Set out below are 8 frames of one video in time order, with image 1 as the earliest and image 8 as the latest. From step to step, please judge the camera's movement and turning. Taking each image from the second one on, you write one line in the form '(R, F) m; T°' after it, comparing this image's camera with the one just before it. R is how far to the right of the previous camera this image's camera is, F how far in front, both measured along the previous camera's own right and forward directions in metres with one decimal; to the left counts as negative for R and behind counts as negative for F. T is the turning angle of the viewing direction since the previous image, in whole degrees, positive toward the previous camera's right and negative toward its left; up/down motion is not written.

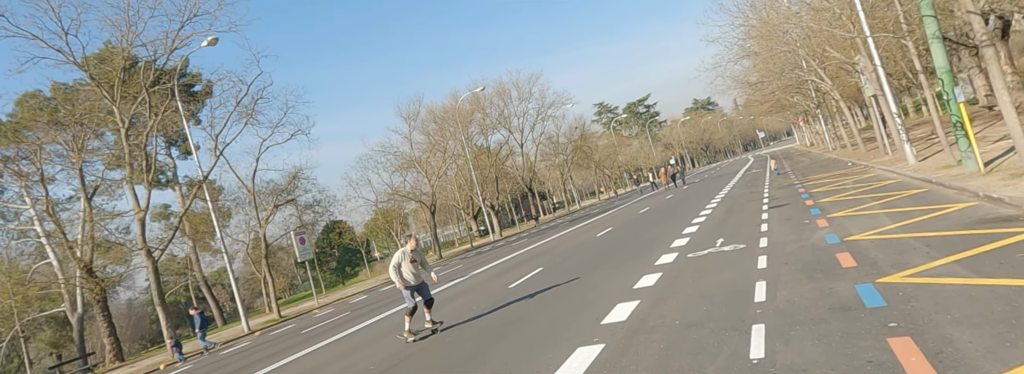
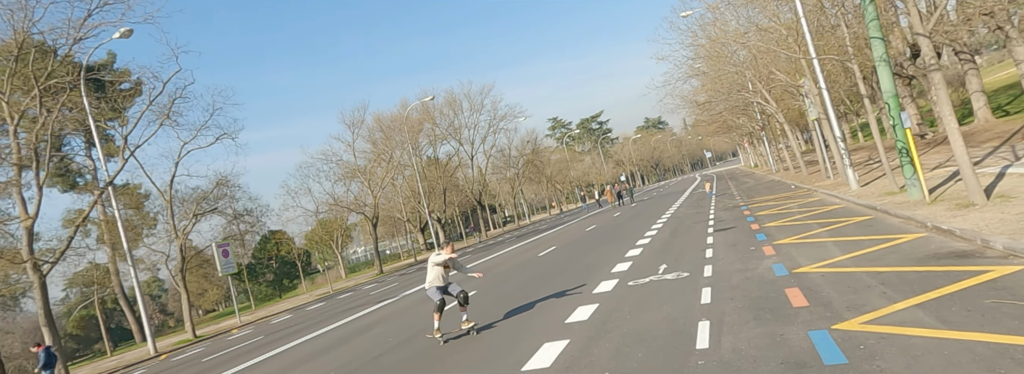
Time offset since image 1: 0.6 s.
(+0.4, +0.9) m; +4°
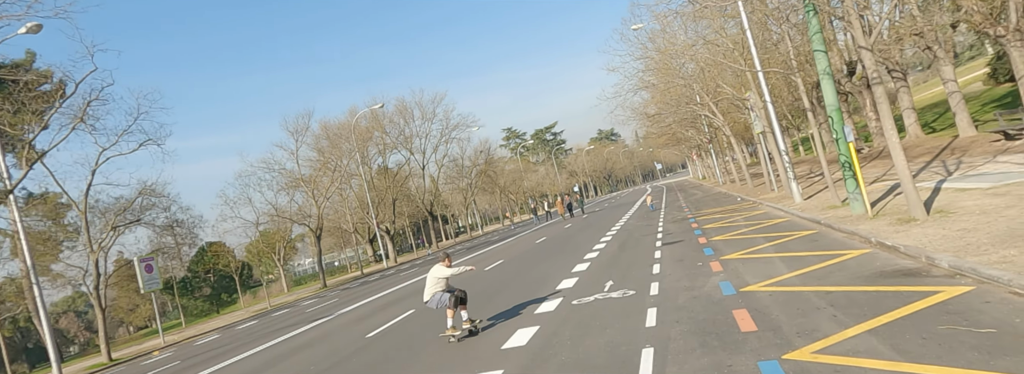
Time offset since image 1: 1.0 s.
(+0.2, +0.6) m; +4°
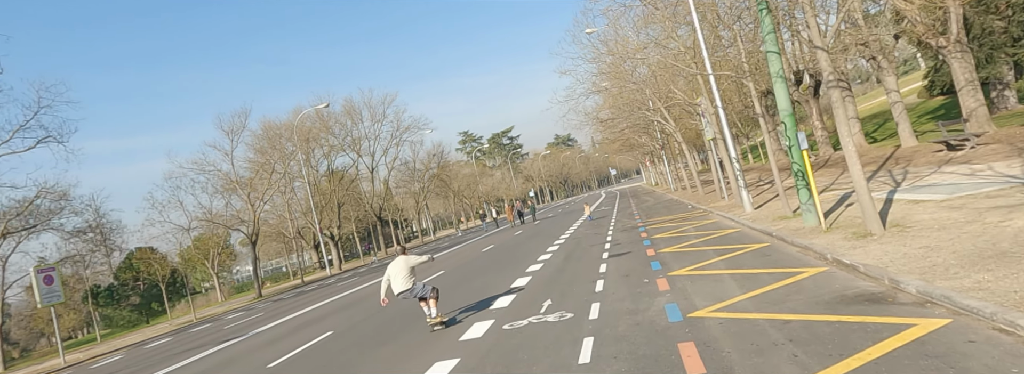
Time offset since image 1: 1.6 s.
(+0.5, +1.1) m; +4°
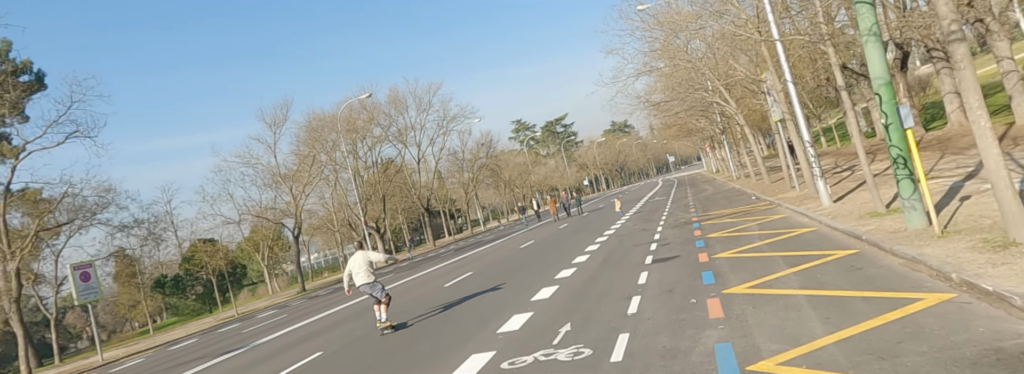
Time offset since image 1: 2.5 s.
(+0.7, +2.4) m; -5°
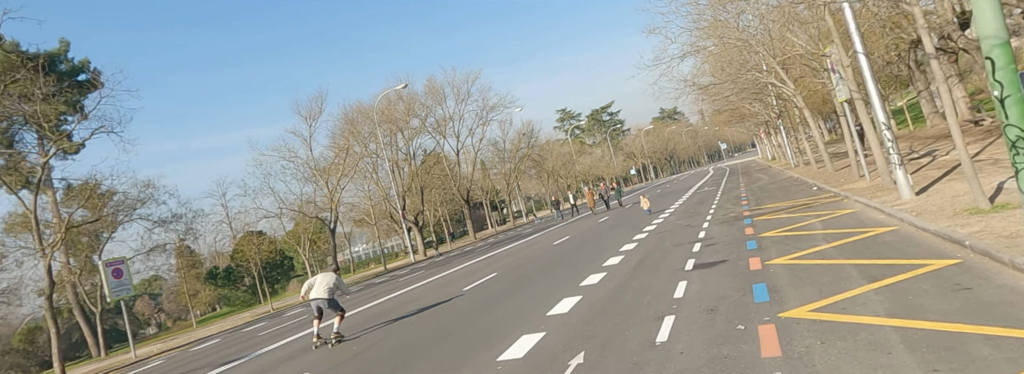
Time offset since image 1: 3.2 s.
(+0.5, +1.8) m; -4°
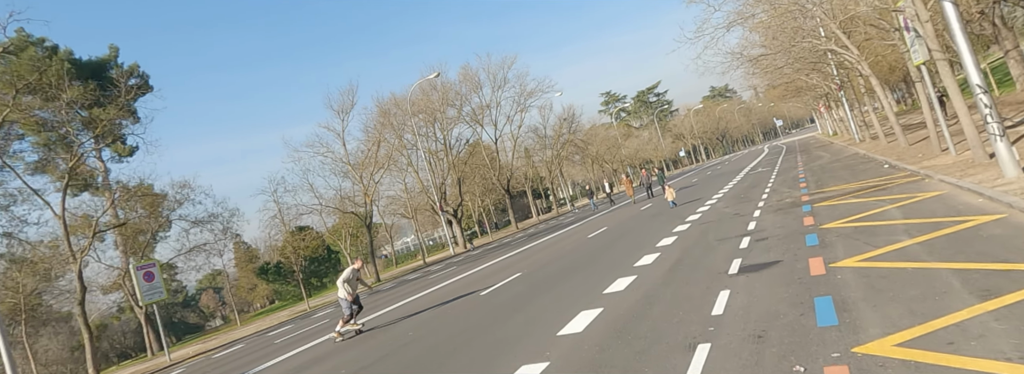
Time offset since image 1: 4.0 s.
(+0.6, +1.8) m; -4°
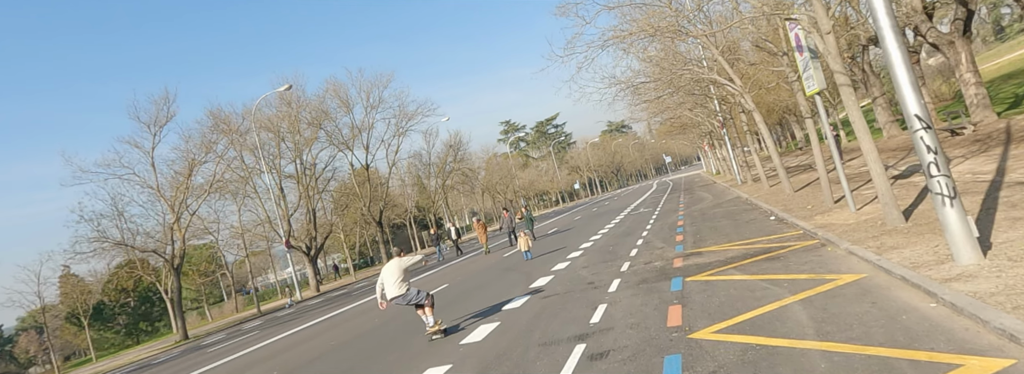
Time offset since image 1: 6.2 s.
(+2.3, +4.5) m; +8°
